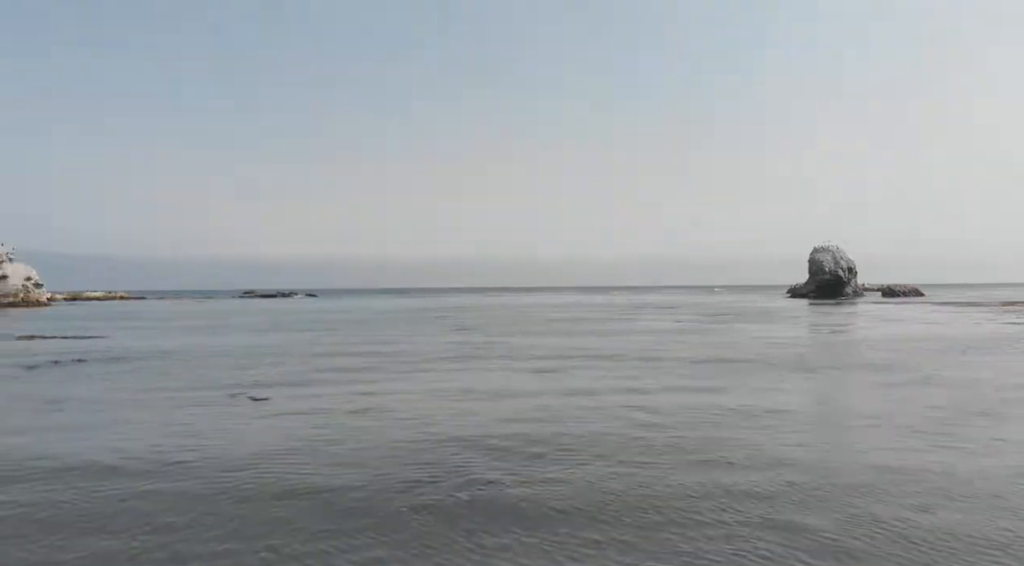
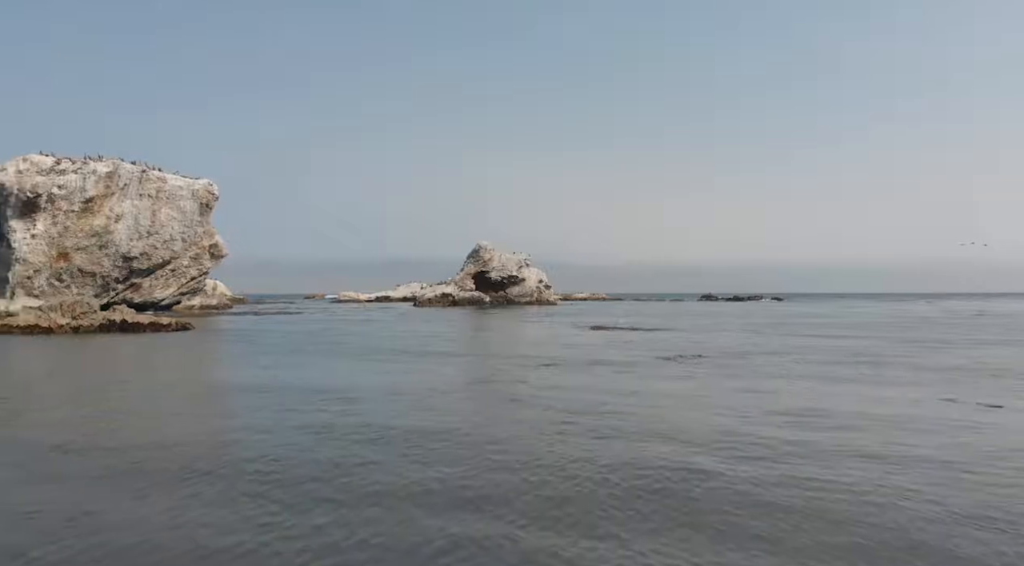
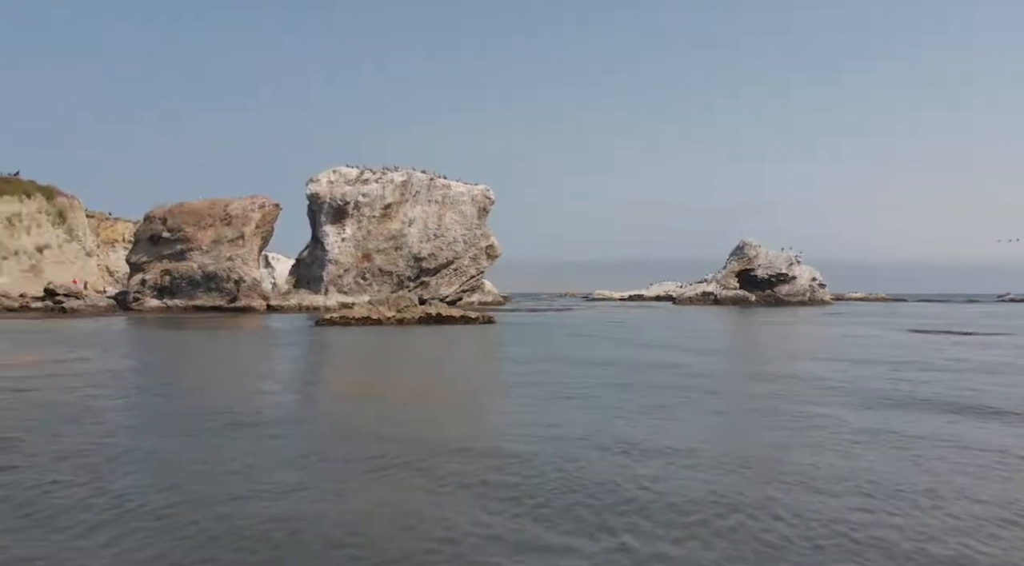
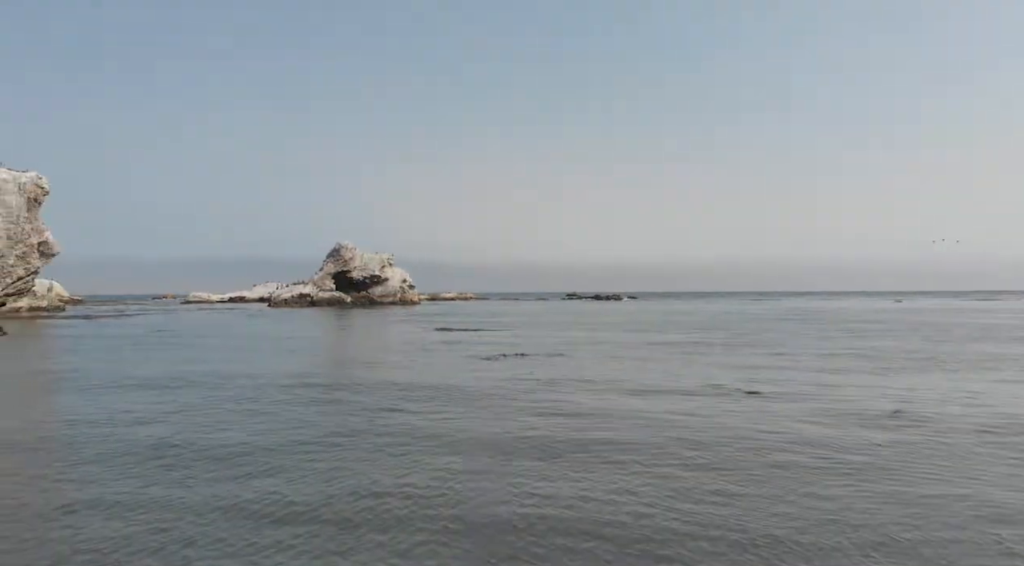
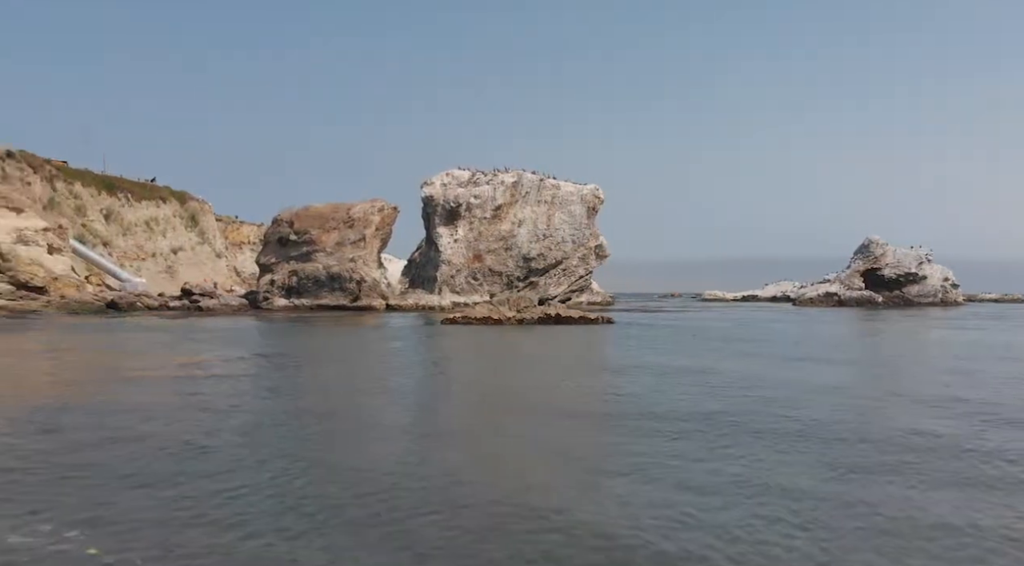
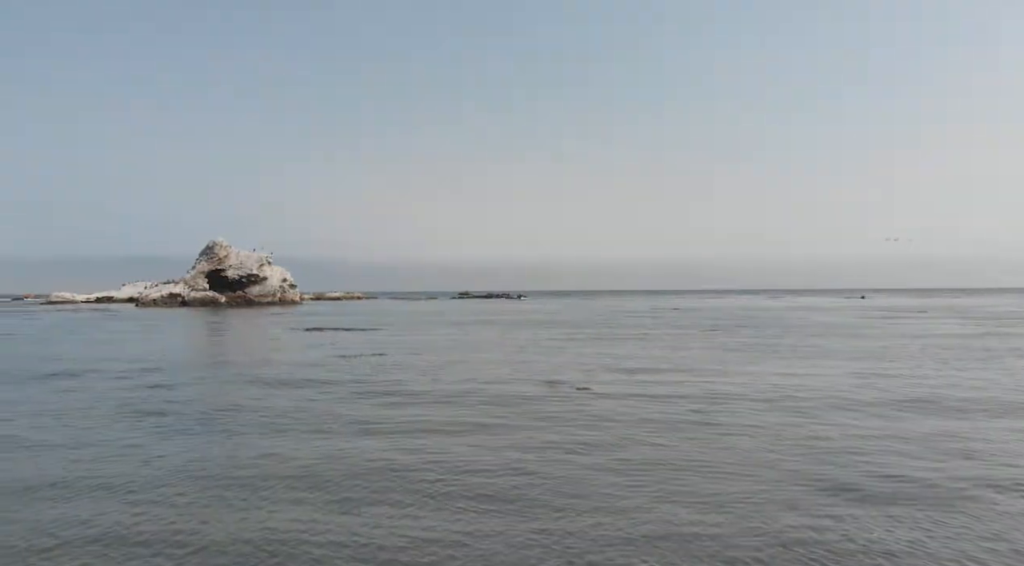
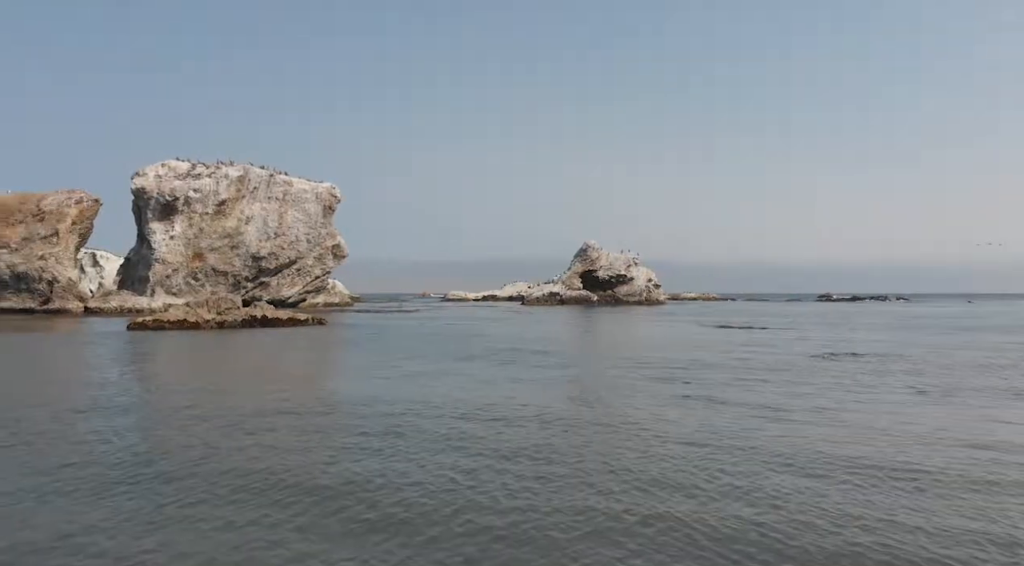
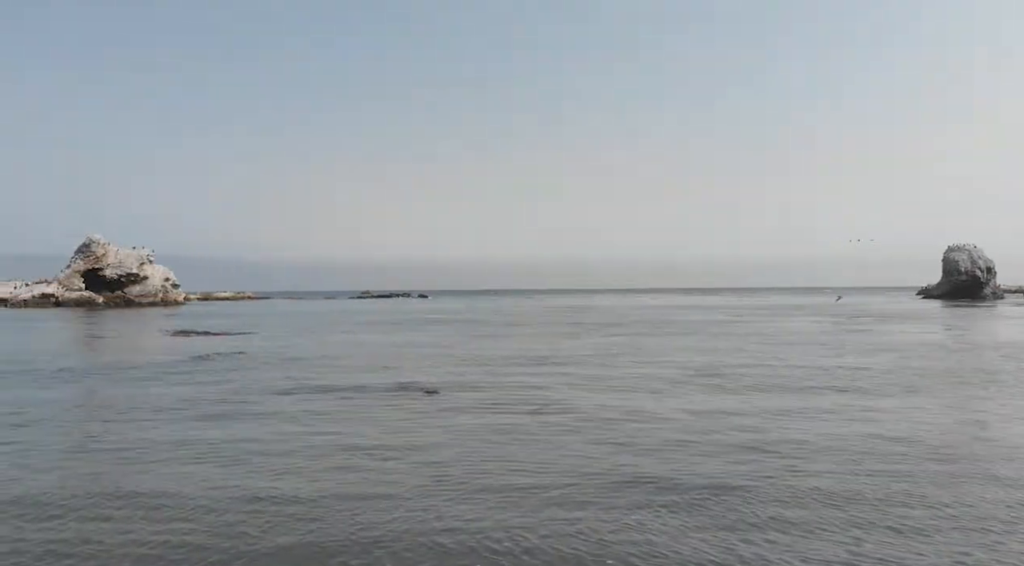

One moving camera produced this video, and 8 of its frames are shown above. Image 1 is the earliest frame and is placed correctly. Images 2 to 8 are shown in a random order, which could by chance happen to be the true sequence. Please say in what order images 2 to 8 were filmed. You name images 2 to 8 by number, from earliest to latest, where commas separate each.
8, 6, 4, 2, 7, 3, 5
